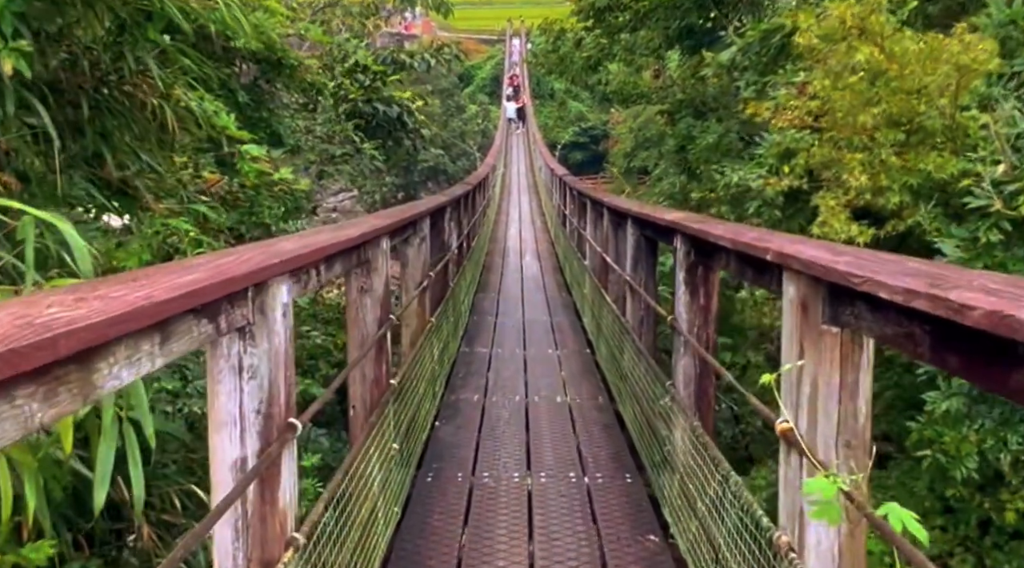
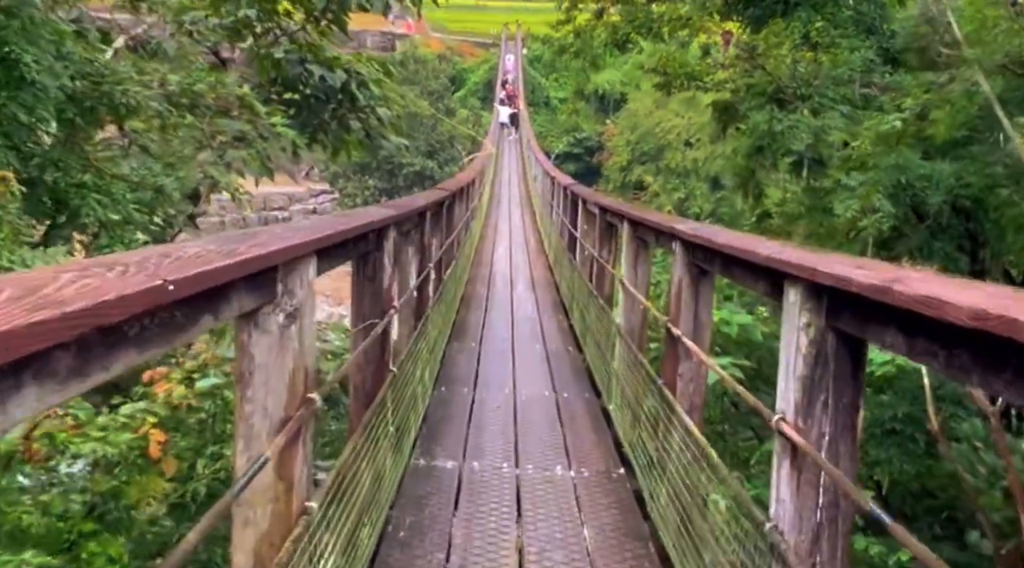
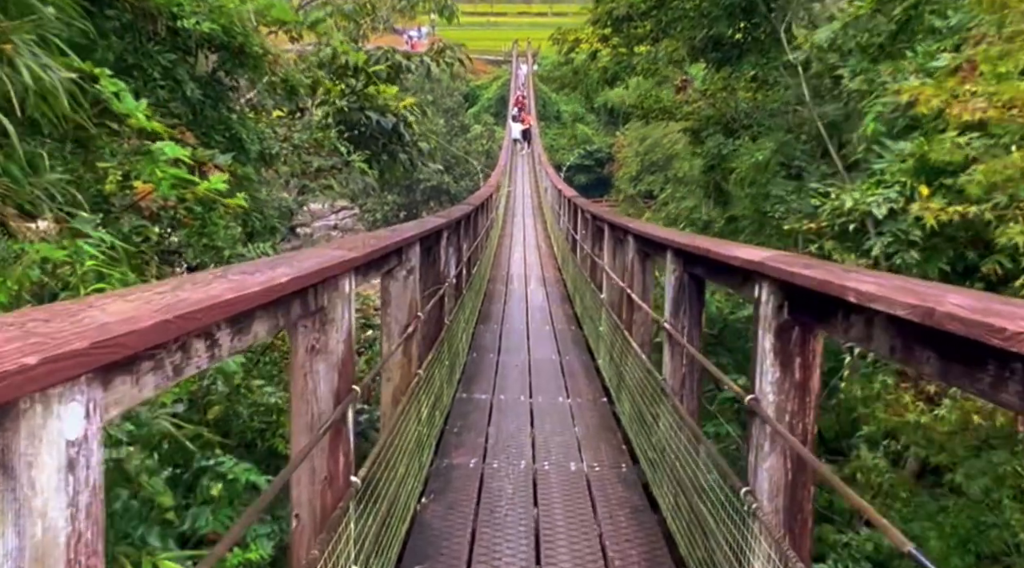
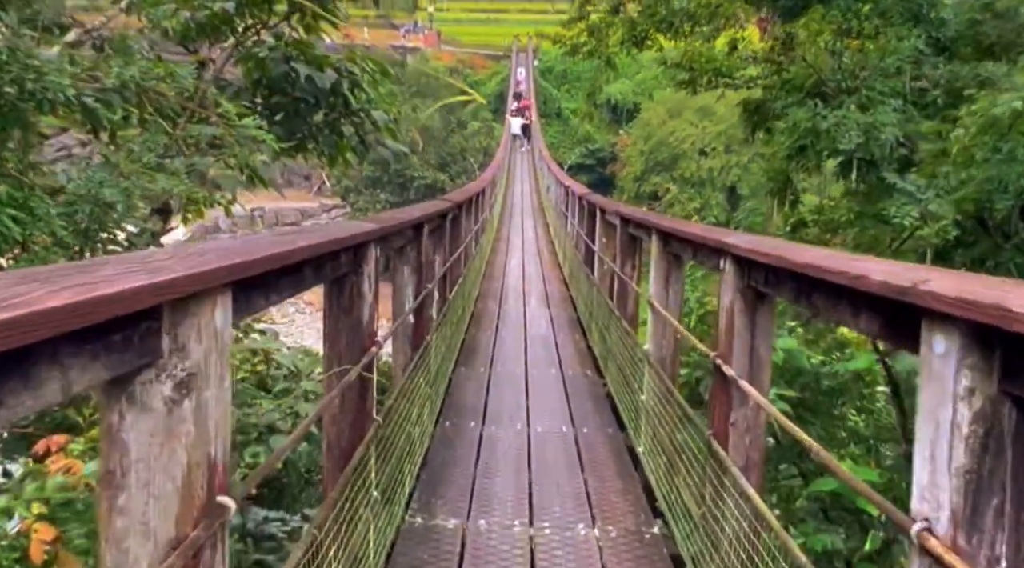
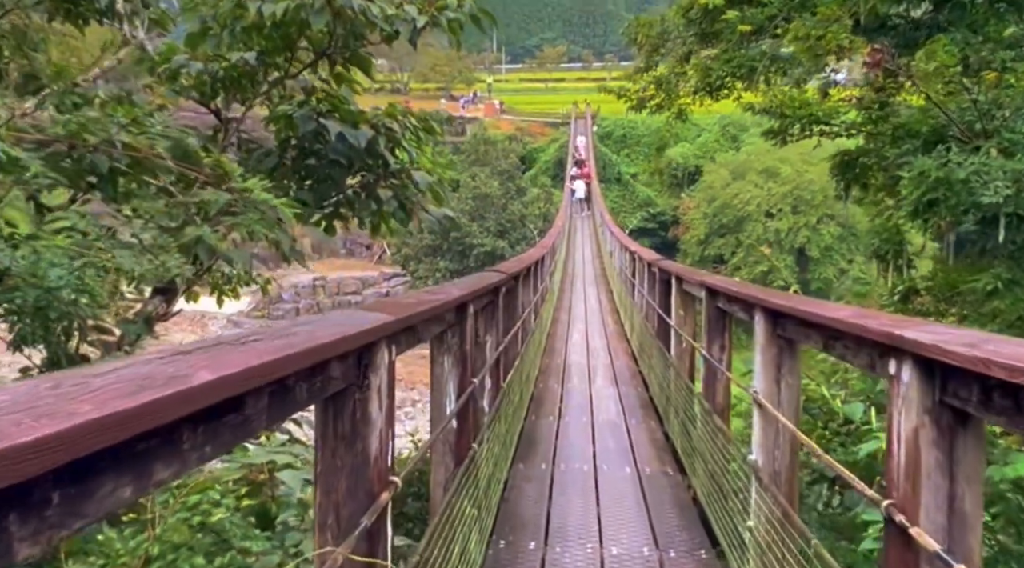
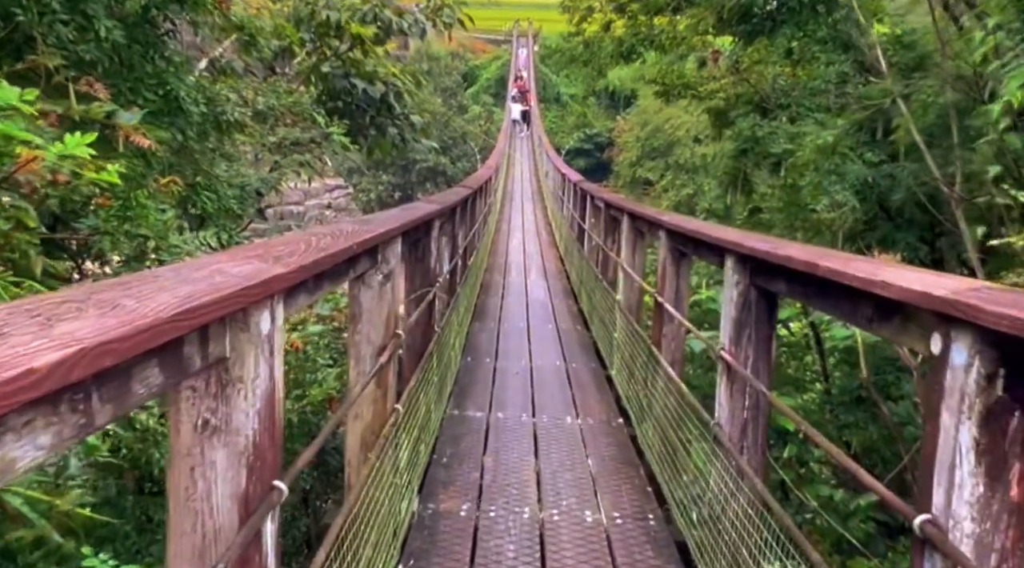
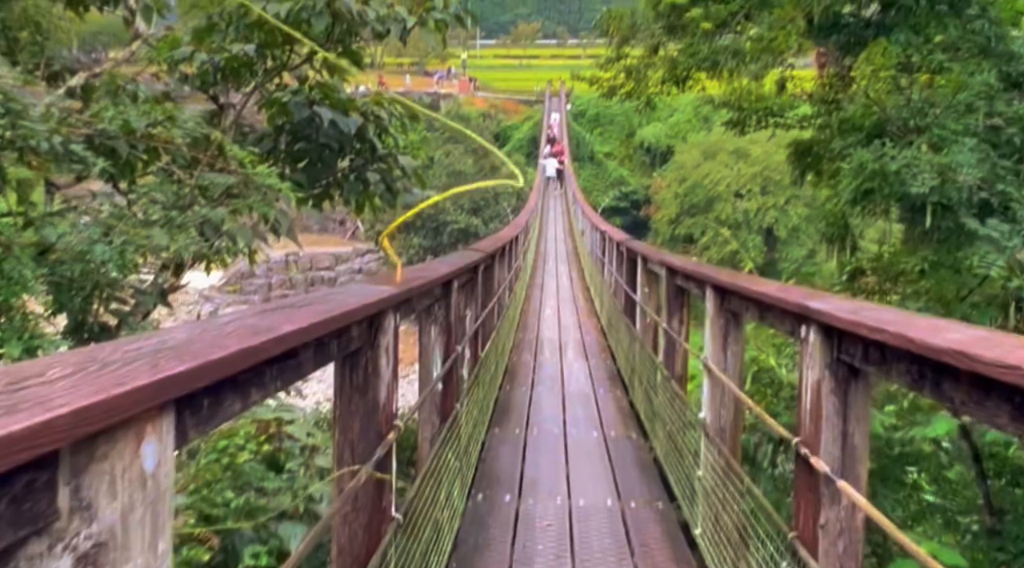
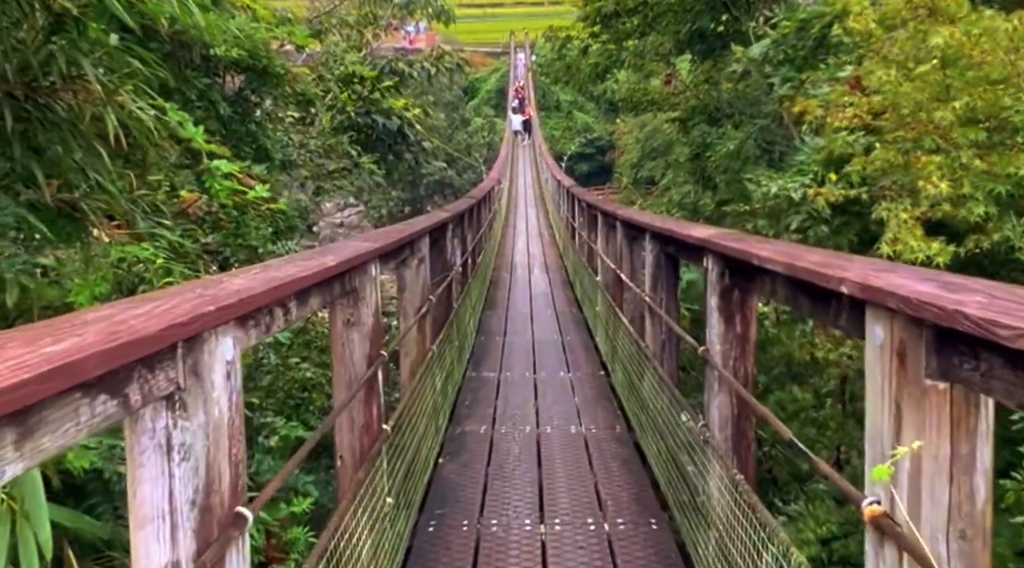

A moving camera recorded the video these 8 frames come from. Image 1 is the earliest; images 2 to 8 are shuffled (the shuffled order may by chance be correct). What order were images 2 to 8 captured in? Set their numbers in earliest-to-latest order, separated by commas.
8, 3, 6, 2, 4, 7, 5
